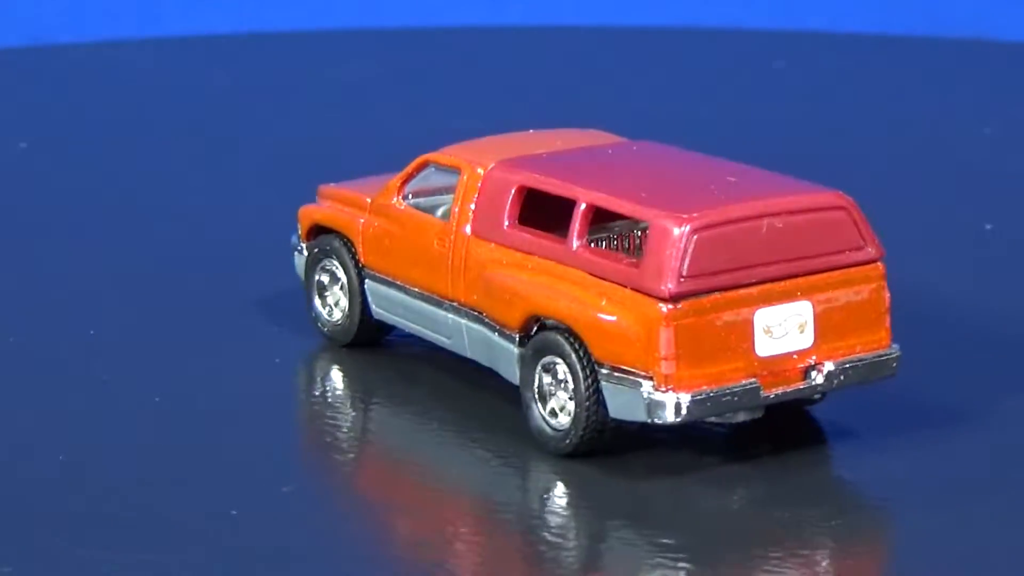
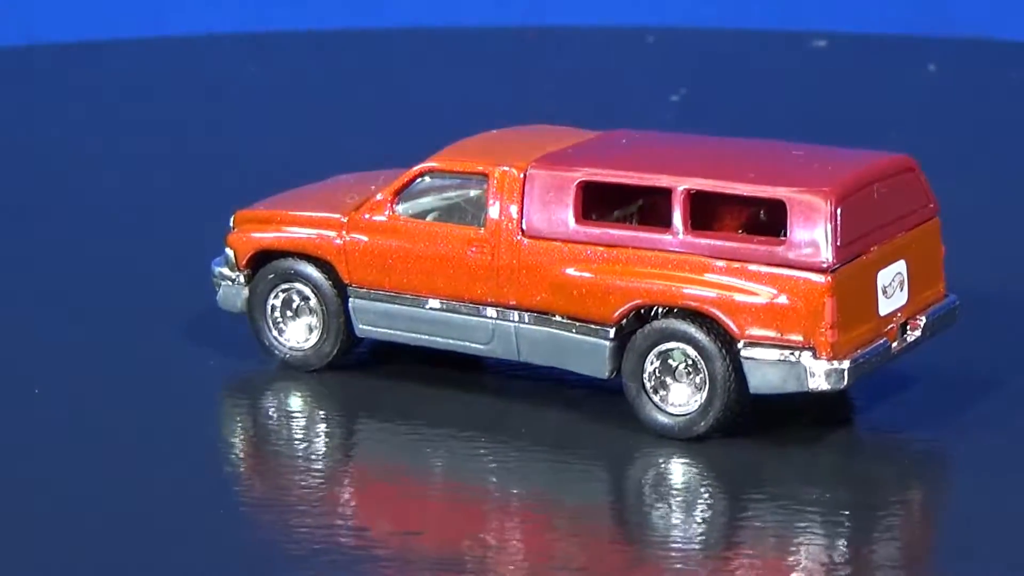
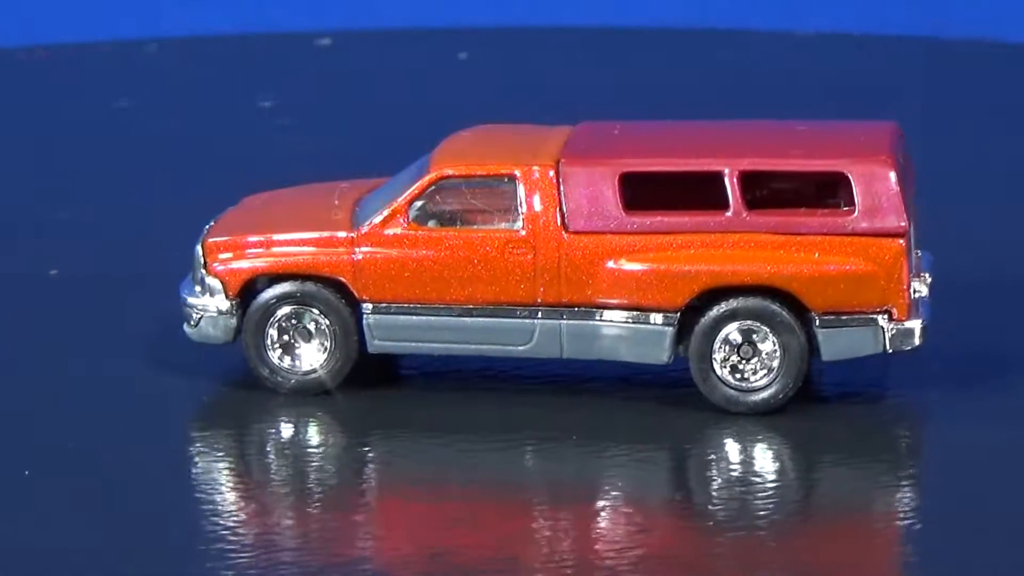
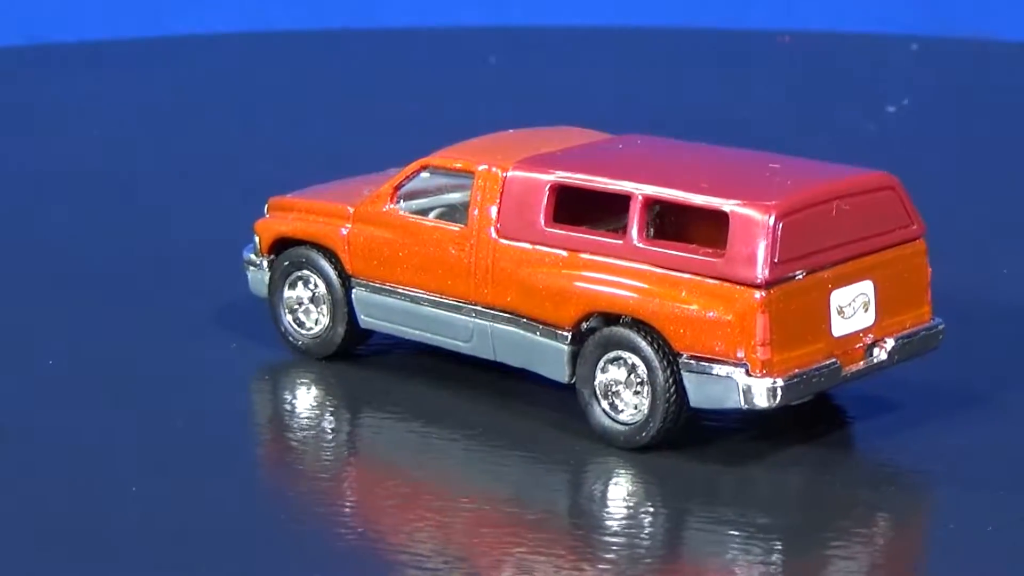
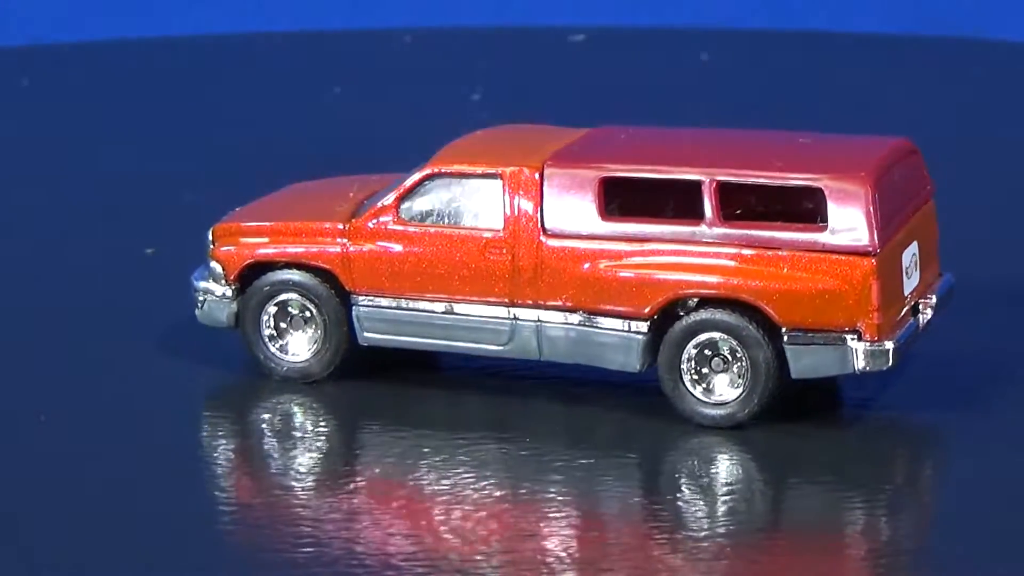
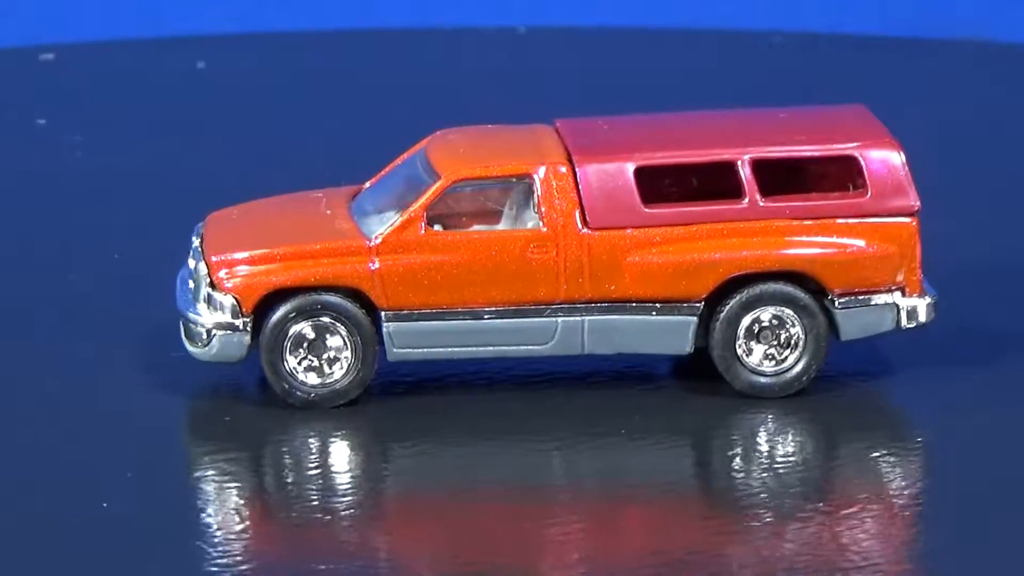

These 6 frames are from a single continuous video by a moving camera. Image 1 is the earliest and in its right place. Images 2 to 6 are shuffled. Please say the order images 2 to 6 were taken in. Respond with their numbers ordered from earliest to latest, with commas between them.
4, 2, 5, 3, 6
